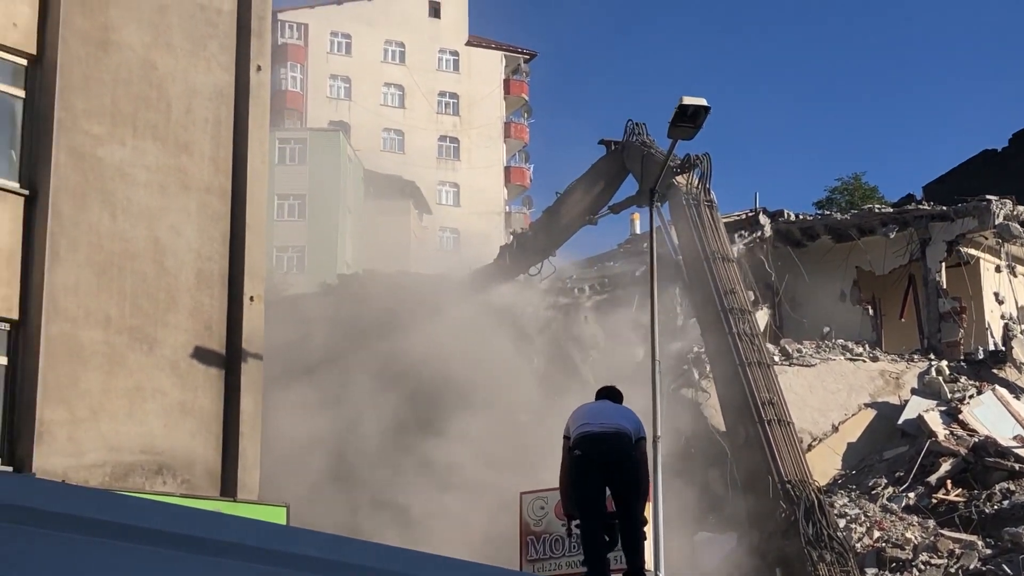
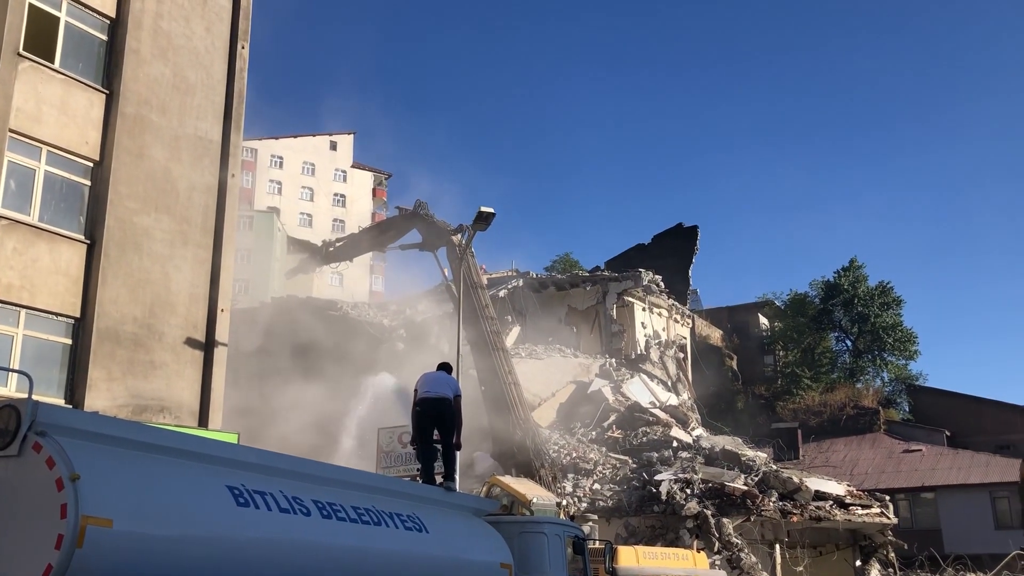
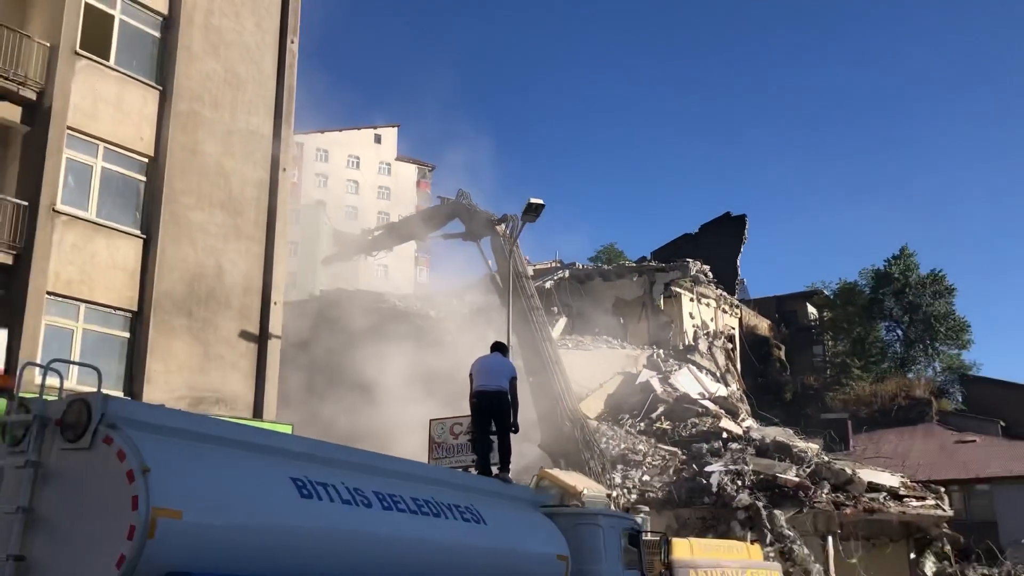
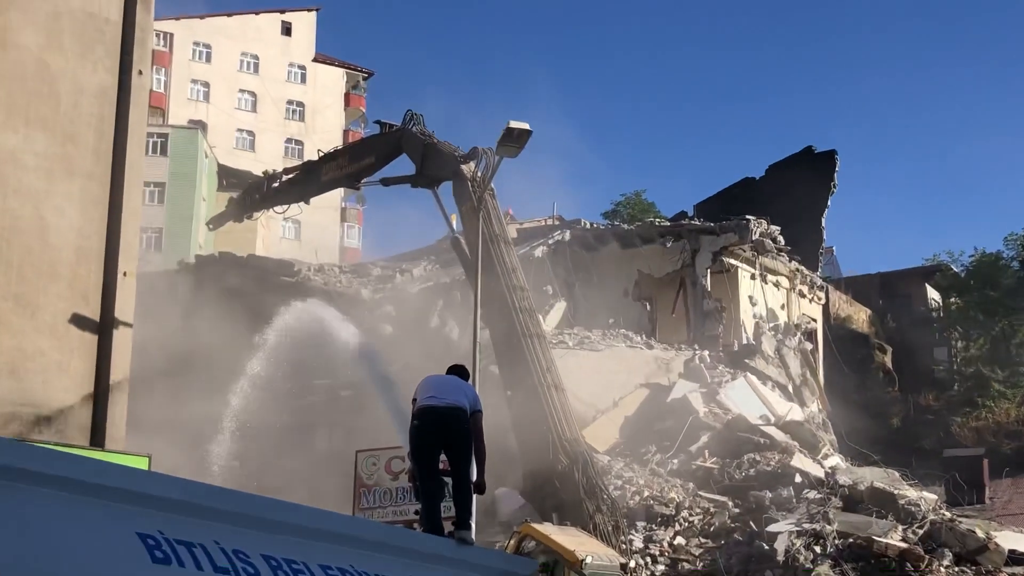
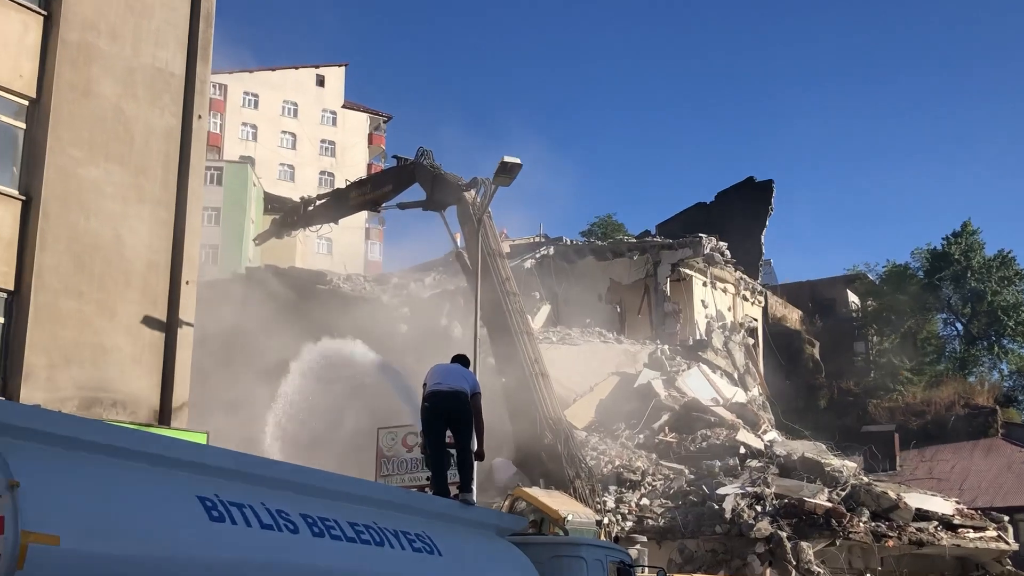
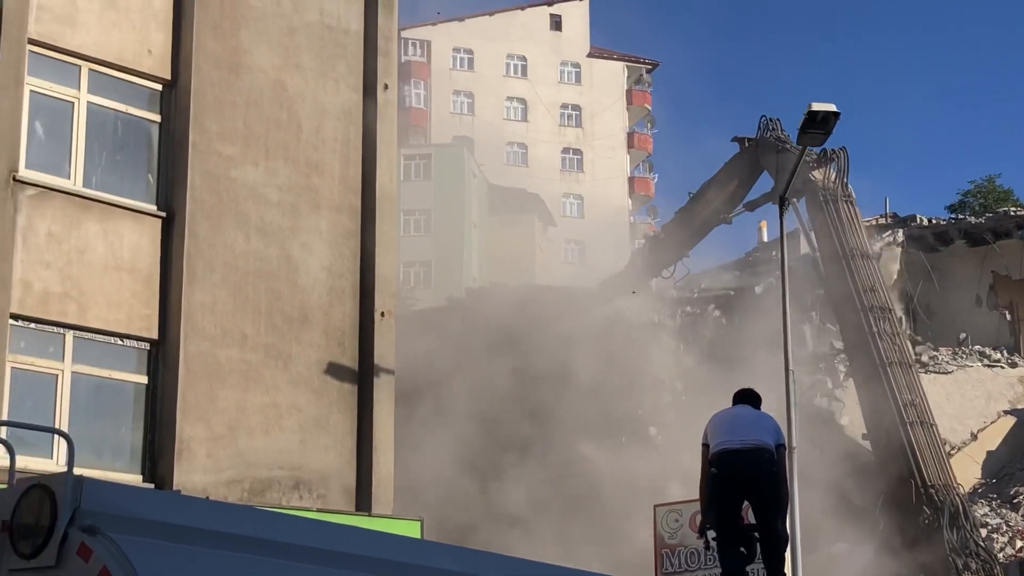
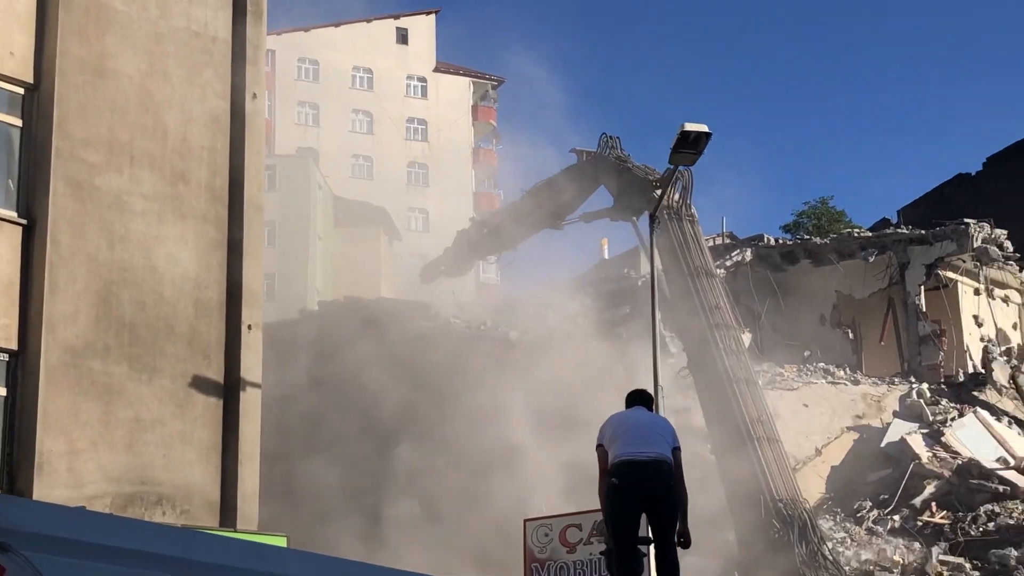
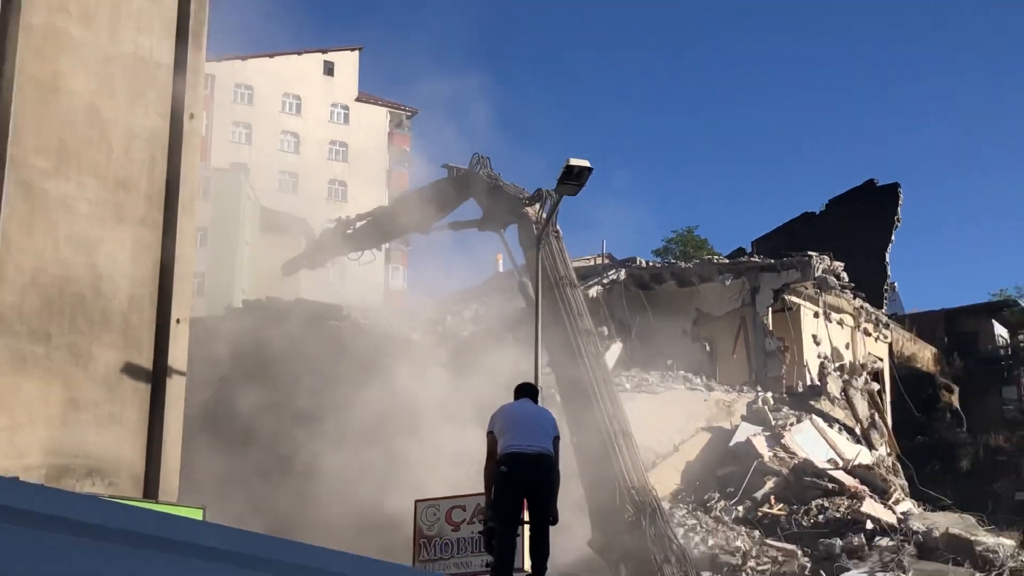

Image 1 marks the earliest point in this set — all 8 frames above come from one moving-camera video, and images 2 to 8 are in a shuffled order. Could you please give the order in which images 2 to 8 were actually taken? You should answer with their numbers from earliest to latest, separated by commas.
6, 7, 8, 3, 2, 5, 4
